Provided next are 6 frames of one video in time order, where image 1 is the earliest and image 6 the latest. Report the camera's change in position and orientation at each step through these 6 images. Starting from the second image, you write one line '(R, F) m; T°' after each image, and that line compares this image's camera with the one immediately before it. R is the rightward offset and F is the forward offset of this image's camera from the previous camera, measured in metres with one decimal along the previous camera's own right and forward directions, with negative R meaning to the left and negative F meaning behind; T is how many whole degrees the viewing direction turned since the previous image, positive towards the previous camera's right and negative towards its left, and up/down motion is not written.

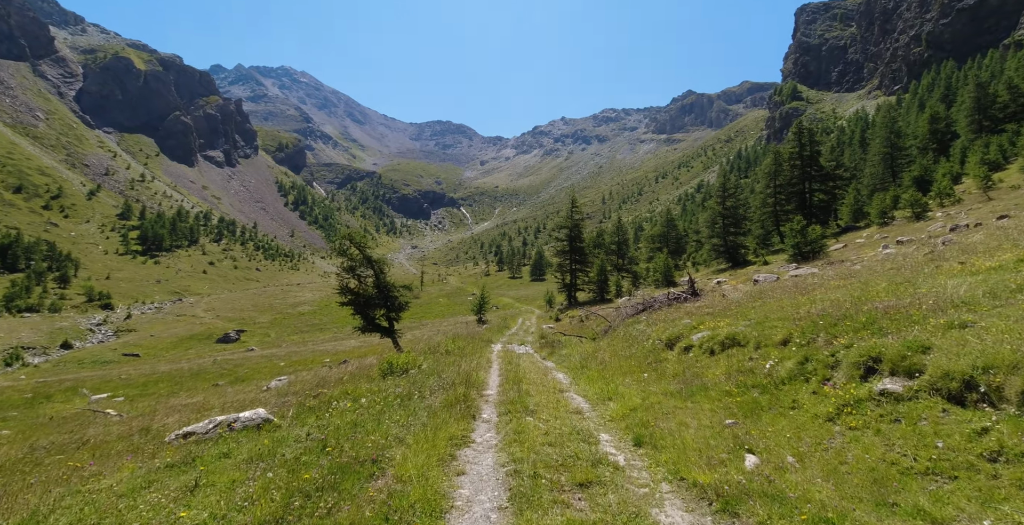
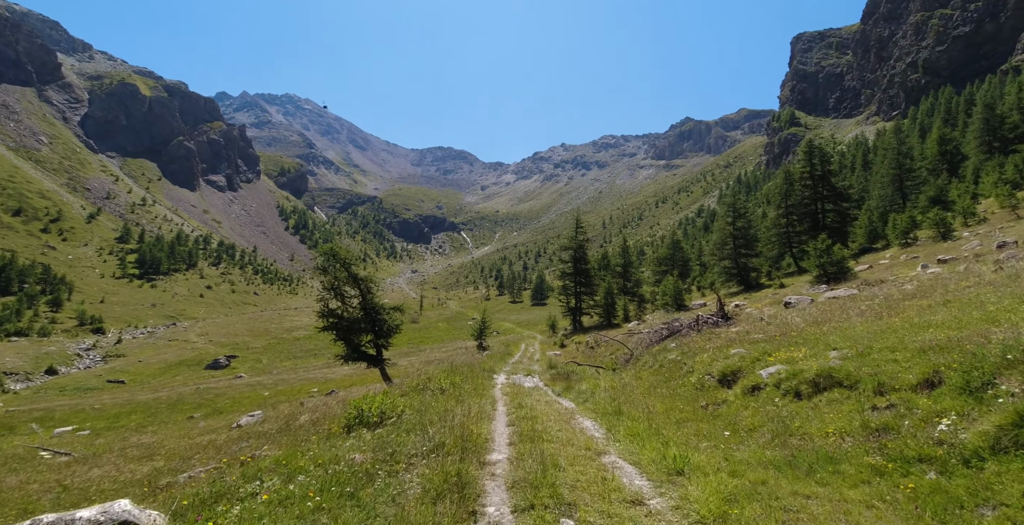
(-0.2, +2.8) m; 0°
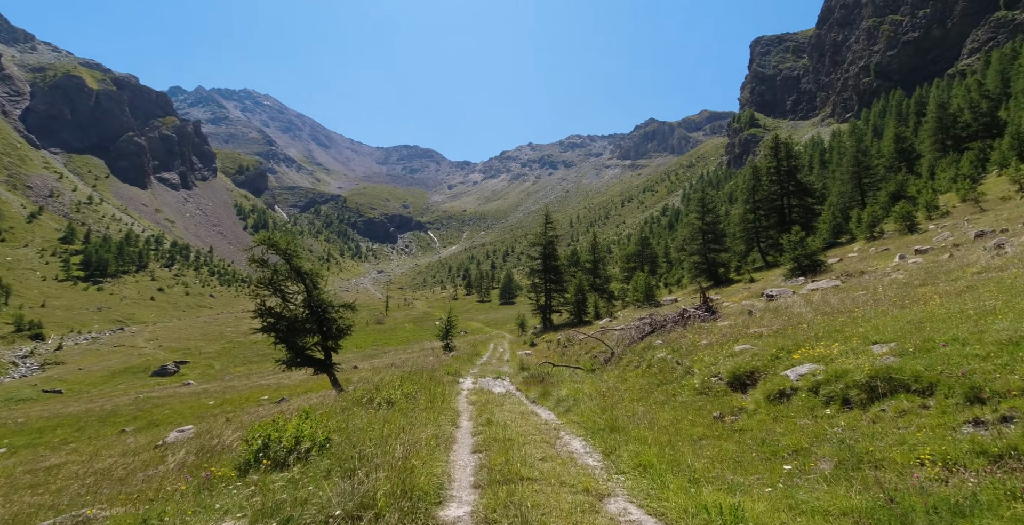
(0.0, +2.1) m; +4°
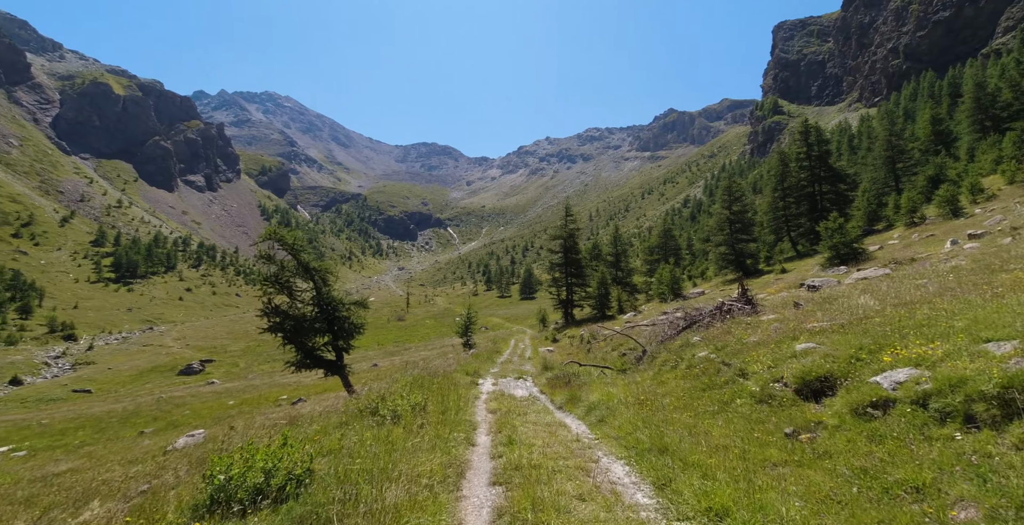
(0.0, +1.3) m; -2°
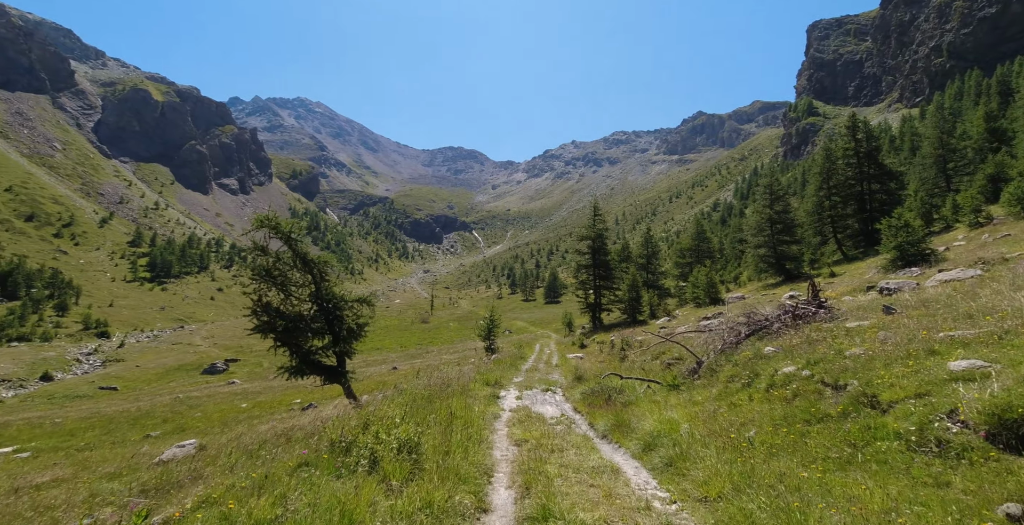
(-0.1, +2.4) m; -3°
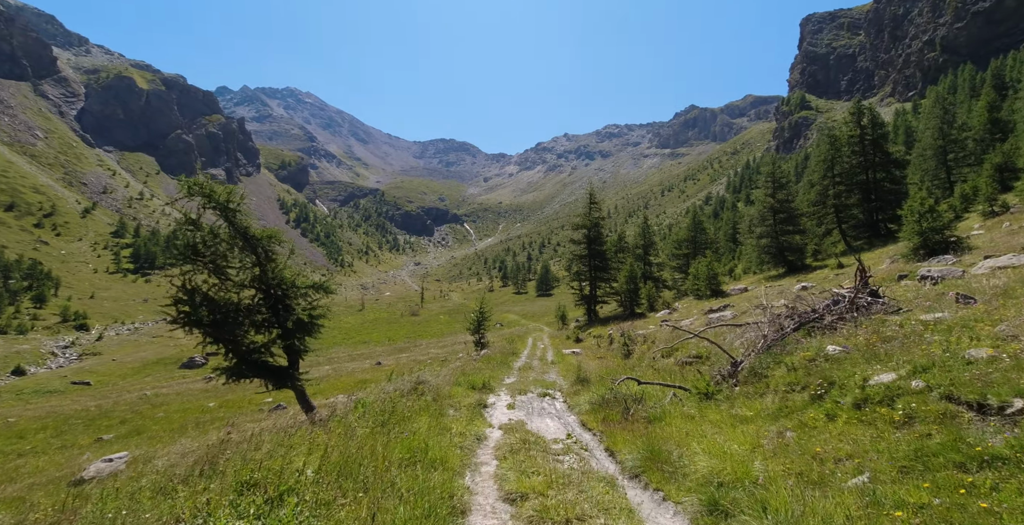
(0.0, +2.6) m; +1°
